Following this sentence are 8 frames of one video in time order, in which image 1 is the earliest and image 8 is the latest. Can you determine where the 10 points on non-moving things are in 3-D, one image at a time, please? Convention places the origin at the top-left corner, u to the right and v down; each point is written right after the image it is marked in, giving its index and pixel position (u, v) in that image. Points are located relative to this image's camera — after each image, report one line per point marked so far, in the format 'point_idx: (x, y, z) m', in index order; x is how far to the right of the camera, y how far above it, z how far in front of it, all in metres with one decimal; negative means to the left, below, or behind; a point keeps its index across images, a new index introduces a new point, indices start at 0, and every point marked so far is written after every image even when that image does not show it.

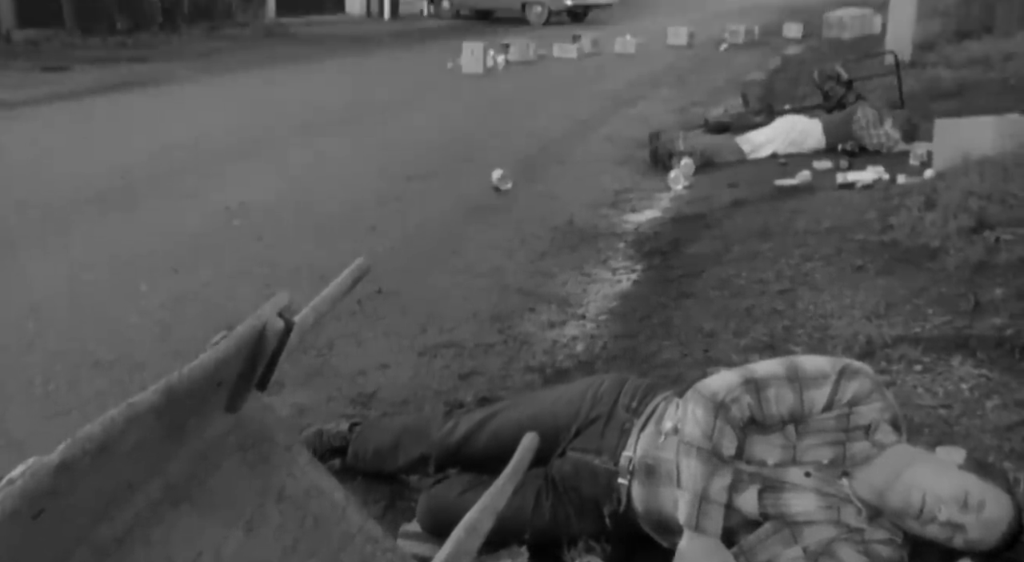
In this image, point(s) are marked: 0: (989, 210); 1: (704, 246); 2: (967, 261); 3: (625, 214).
0: (+2.3, +0.3, +6.0) m
1: (+1.1, +0.2, +7.0) m
2: (+2.0, +0.1, +5.4) m
3: (+0.8, +0.5, +8.4) m
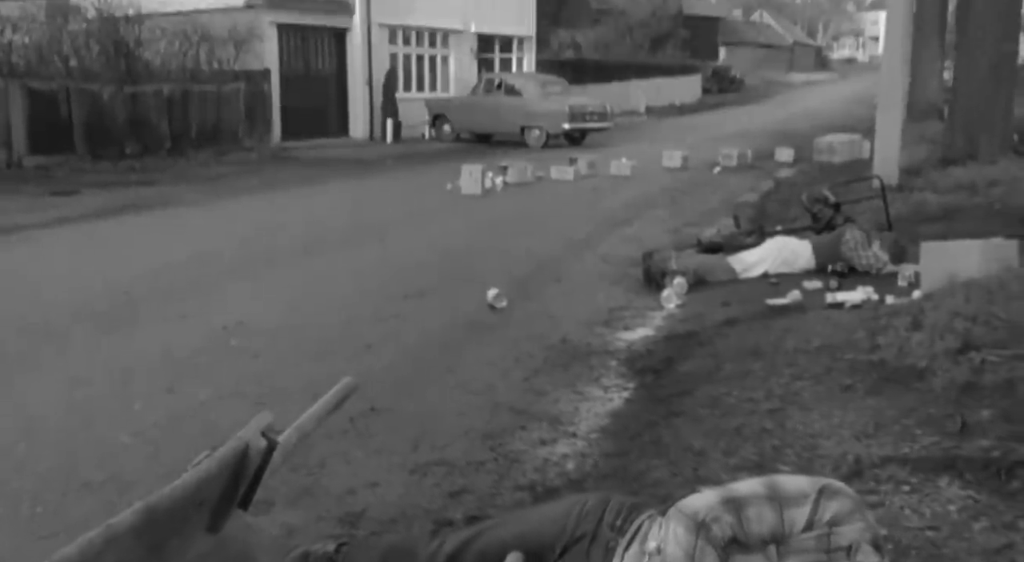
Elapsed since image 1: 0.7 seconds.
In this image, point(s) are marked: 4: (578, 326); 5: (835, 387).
0: (+2.3, -0.3, +6.0) m
1: (+1.0, -0.5, +7.1) m
2: (+1.9, -0.4, +5.5) m
3: (+0.7, -0.3, +8.4) m
4: (+0.5, -0.3, +8.5) m
5: (+1.5, -0.5, +5.9) m
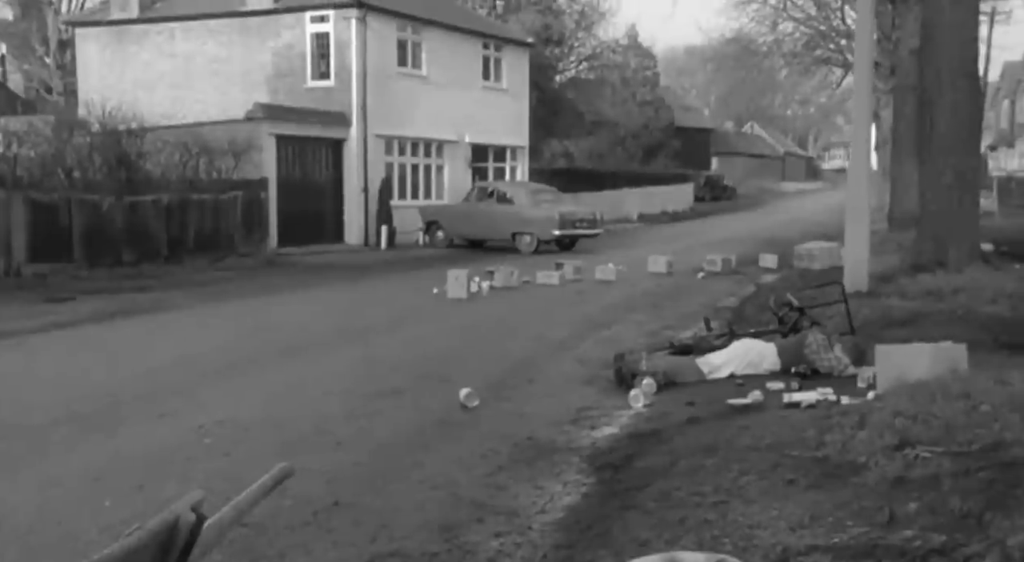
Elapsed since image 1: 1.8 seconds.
0: (+2.1, -0.8, +6.3) m
1: (+0.8, -1.1, +7.3) m
2: (+1.7, -0.9, +5.7) m
3: (+0.5, -1.0, +8.7) m
4: (+0.3, -1.0, +8.8) m
5: (+1.3, -1.0, +6.1) m
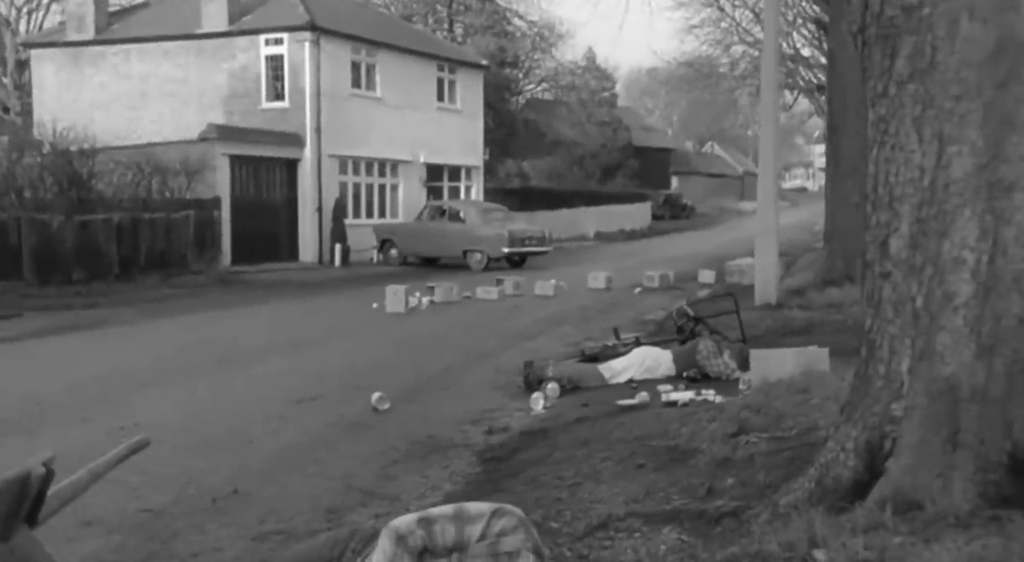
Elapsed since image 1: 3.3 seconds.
0: (+1.4, -0.8, +7.1) m
1: (+0.1, -1.1, +8.1) m
2: (+1.1, -0.9, +6.5) m
3: (-0.2, -1.1, +9.5) m
4: (-0.5, -1.1, +9.5) m
5: (+0.6, -1.0, +6.9) m
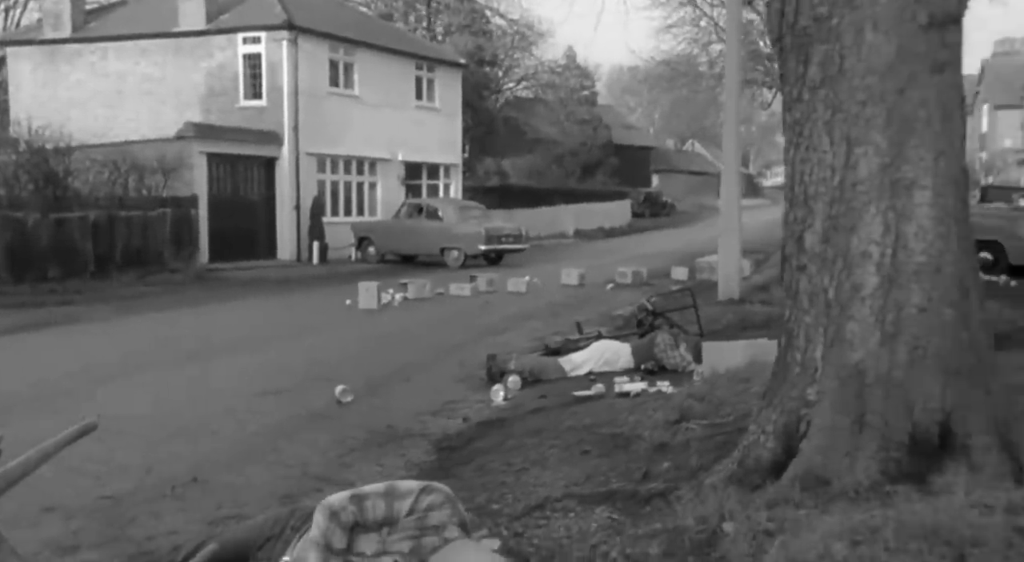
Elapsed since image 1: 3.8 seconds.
0: (+1.1, -0.8, +7.4) m
1: (-0.2, -1.1, +8.4) m
2: (+0.8, -0.9, +6.8) m
3: (-0.6, -1.1, +9.7) m
4: (-0.8, -1.1, +9.8) m
5: (+0.4, -1.0, +7.2) m
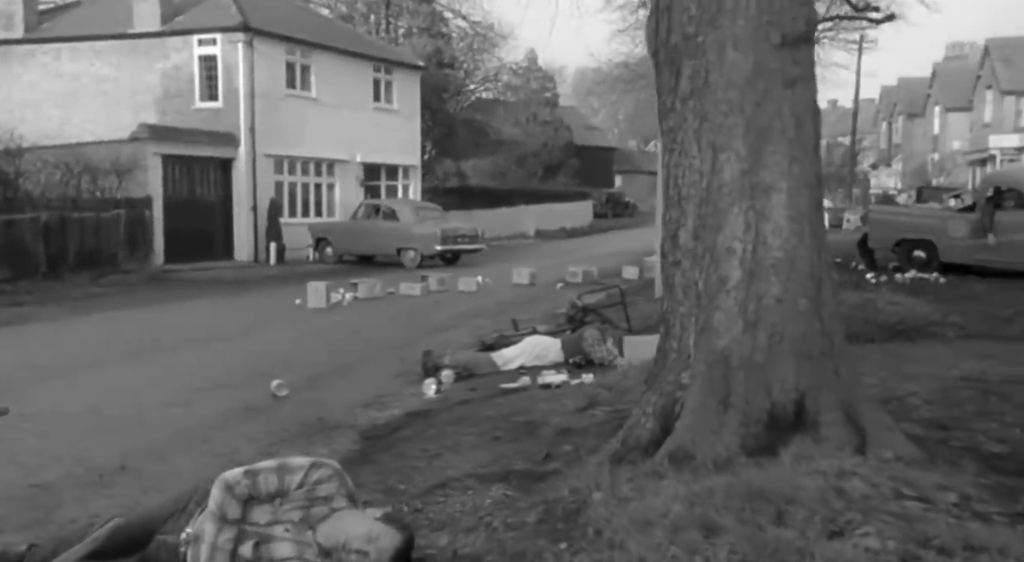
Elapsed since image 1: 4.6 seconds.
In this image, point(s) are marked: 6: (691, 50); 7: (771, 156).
0: (+0.6, -0.7, +7.8) m
1: (-0.7, -1.1, +8.7) m
2: (+0.3, -0.9, +7.2) m
3: (-1.2, -1.1, +10.1) m
4: (-1.4, -1.0, +10.1) m
5: (-0.2, -1.0, +7.6) m
6: (+0.8, +1.0, +5.4) m
7: (+1.1, +0.5, +5.2) m
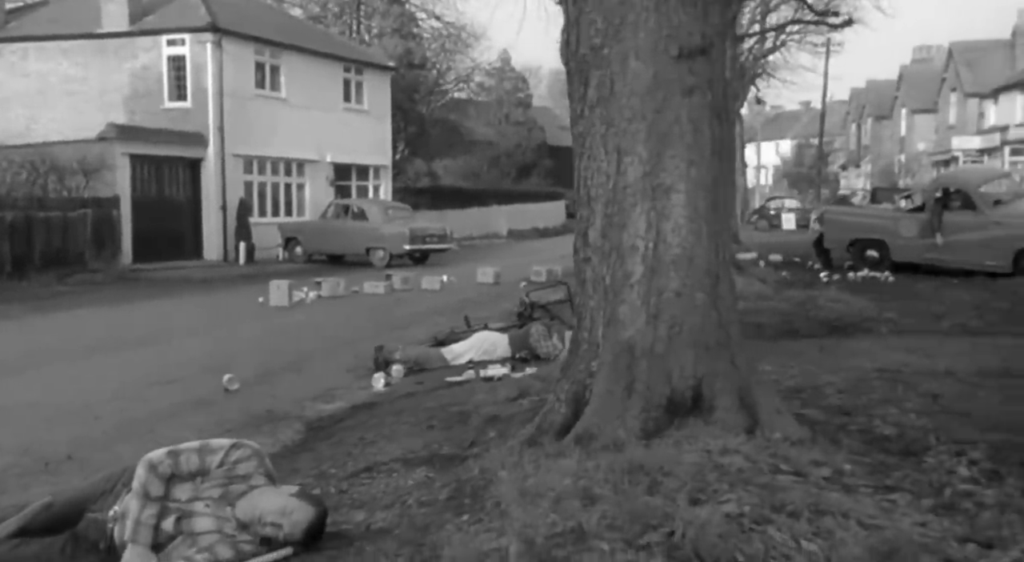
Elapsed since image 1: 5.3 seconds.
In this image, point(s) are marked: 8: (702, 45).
0: (+0.1, -0.7, +8.1) m
1: (-1.2, -1.0, +9.0) m
2: (-0.1, -0.8, +7.5) m
3: (-1.6, -1.0, +10.4) m
4: (-1.9, -1.0, +10.4) m
5: (-0.6, -0.9, +7.9) m
6: (+0.4, +1.0, +5.7) m
7: (+0.7, +0.6, +5.5) m
8: (+0.9, +1.1, +5.6) m
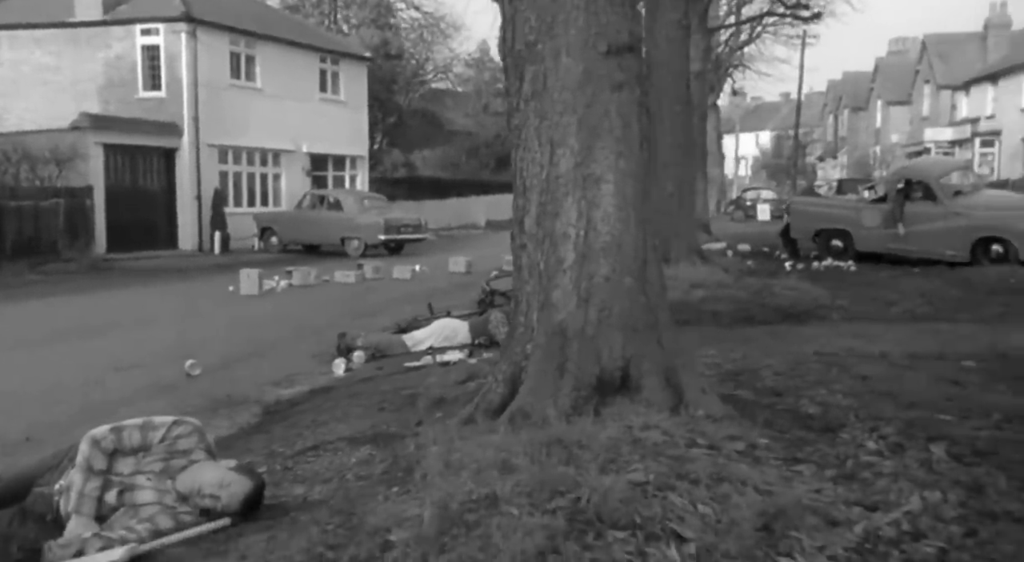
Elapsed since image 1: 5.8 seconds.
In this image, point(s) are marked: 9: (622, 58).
0: (-0.2, -0.6, +8.3) m
1: (-1.5, -0.9, +9.2) m
2: (-0.5, -0.7, +7.7) m
3: (-2.0, -0.9, +10.5) m
4: (-2.2, -0.9, +10.6) m
5: (-0.9, -0.8, +8.1) m
6: (+0.1, +1.1, +5.9) m
7: (+0.4, +0.6, +5.7) m
8: (+0.6, +1.2, +5.8) m
9: (+0.5, +1.1, +5.8) m
